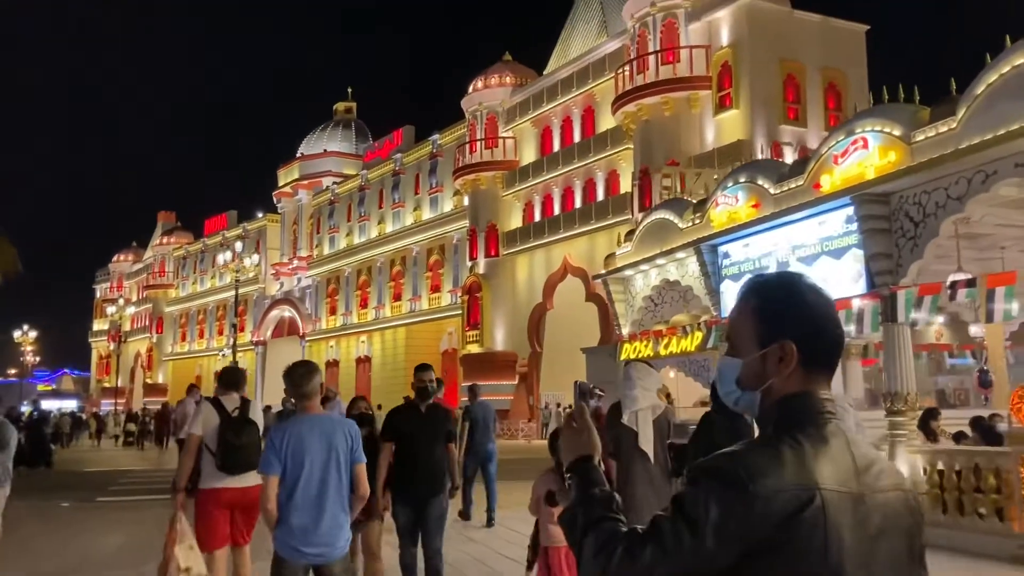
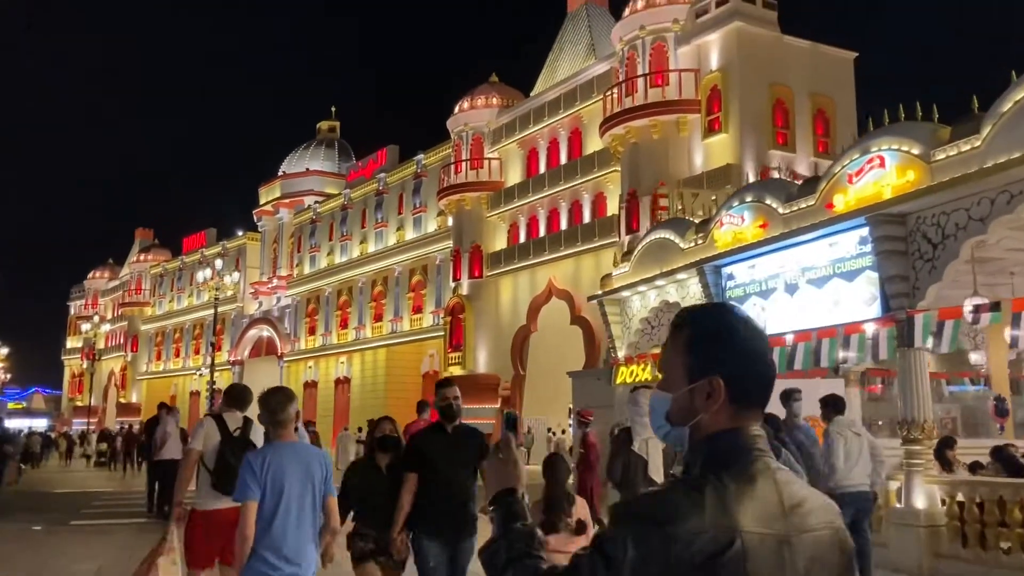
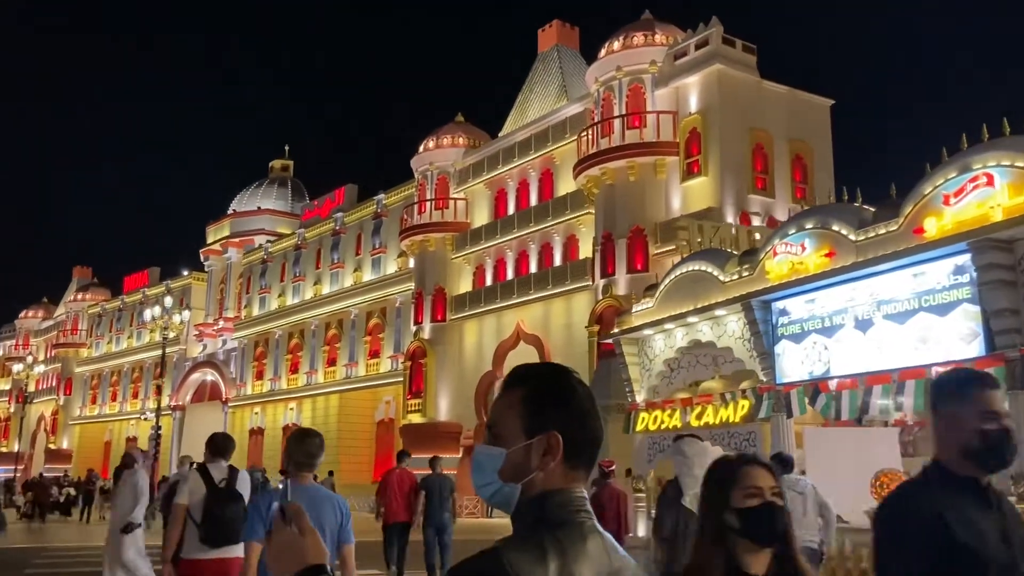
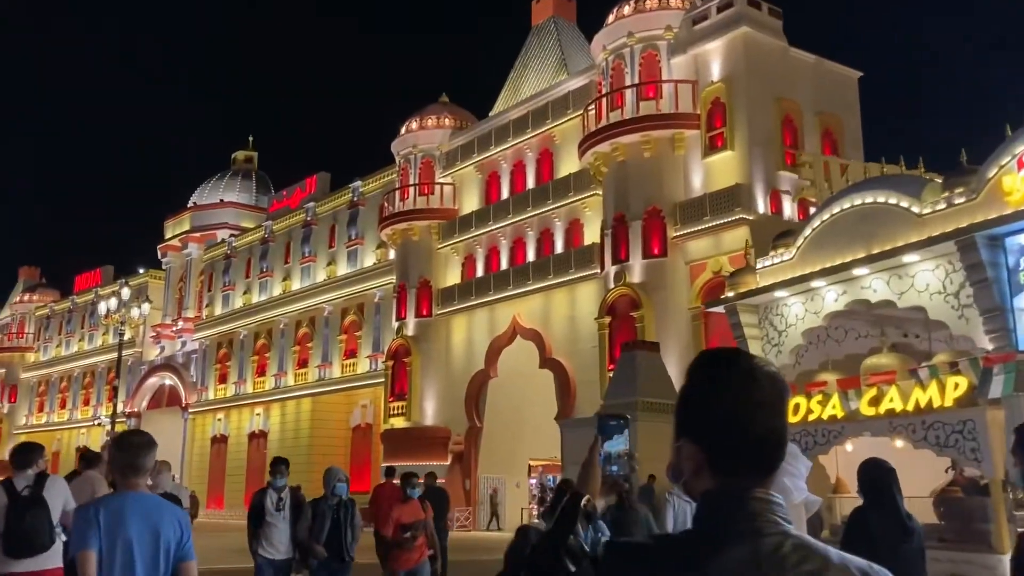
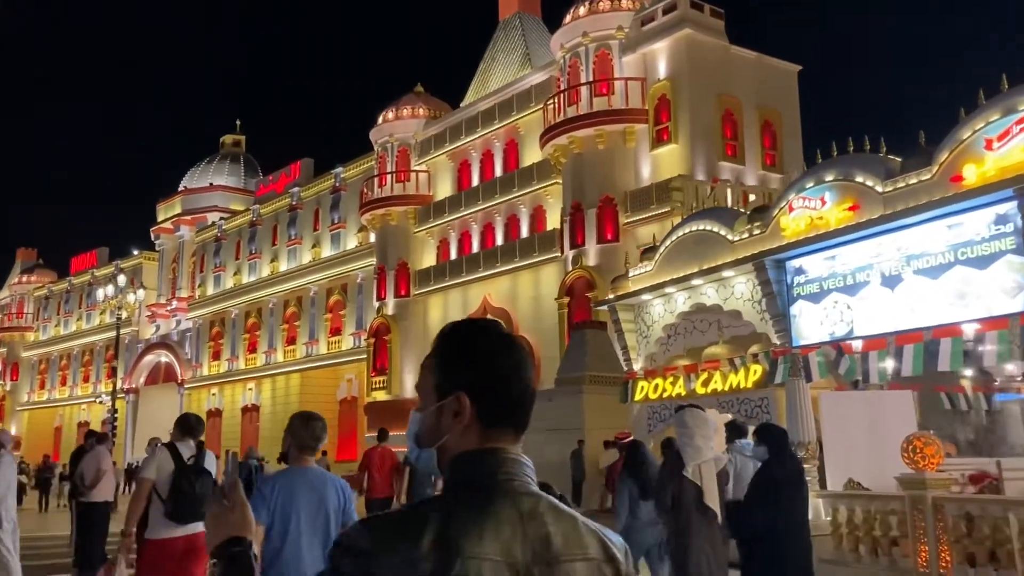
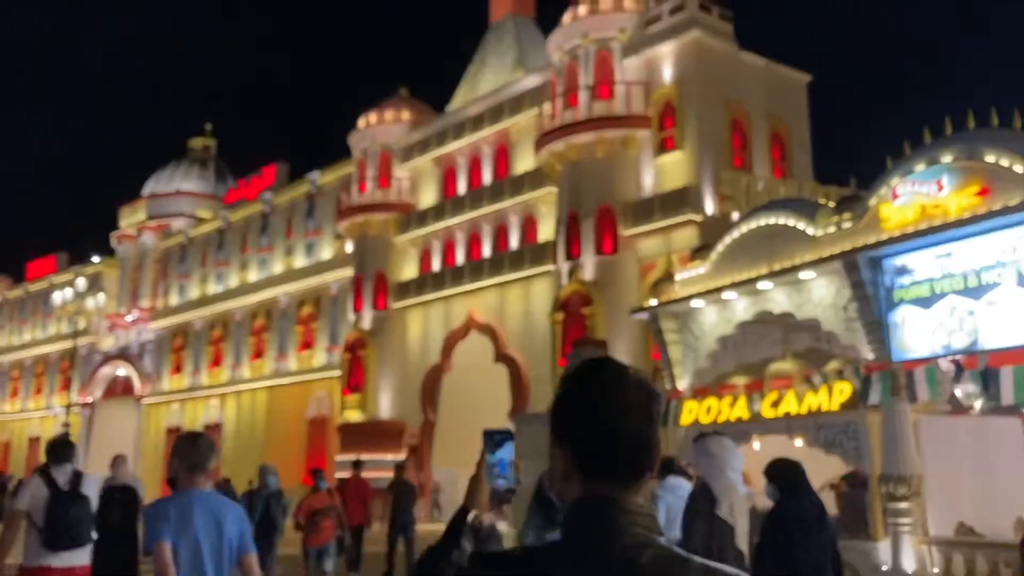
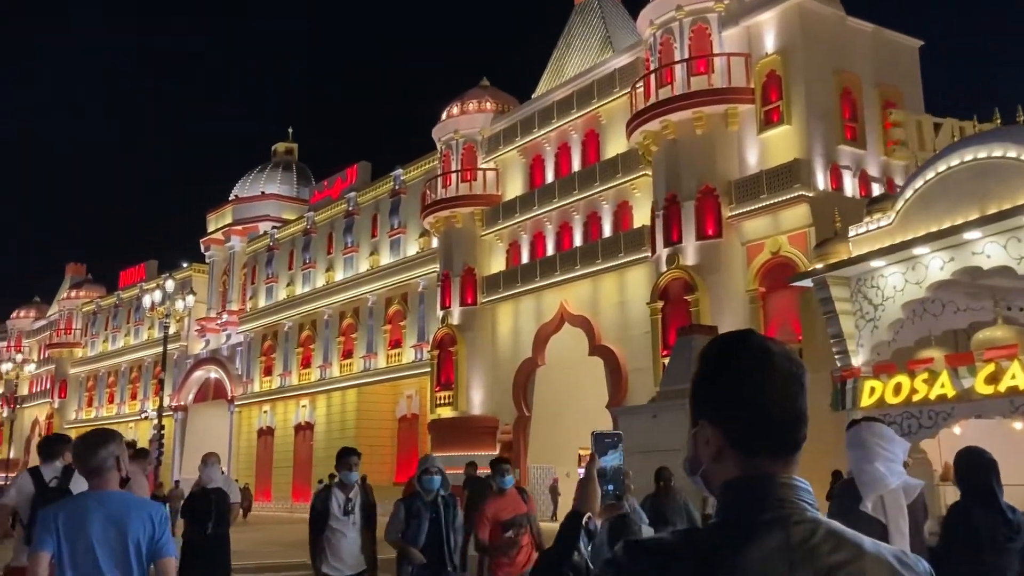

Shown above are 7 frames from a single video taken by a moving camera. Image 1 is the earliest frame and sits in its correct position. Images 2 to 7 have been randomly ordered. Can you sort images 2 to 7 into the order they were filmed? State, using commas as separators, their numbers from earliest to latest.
2, 3, 5, 6, 4, 7
